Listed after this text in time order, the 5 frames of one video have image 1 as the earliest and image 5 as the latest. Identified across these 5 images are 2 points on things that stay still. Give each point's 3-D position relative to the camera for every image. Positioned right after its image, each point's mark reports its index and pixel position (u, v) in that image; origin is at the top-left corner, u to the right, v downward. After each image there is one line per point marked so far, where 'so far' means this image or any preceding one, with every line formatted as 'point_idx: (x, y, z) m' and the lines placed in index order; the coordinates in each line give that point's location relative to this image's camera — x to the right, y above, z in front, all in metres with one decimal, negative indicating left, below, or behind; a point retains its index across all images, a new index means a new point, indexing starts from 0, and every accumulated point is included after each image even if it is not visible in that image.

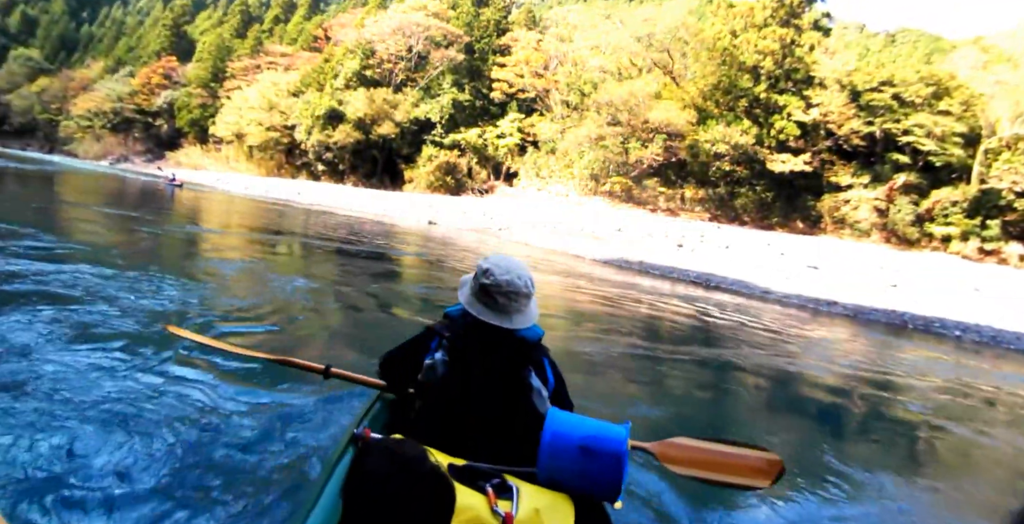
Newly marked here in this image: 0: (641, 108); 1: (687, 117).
0: (+3.7, +4.4, +18.0) m
1: (+5.0, +4.1, +17.9) m
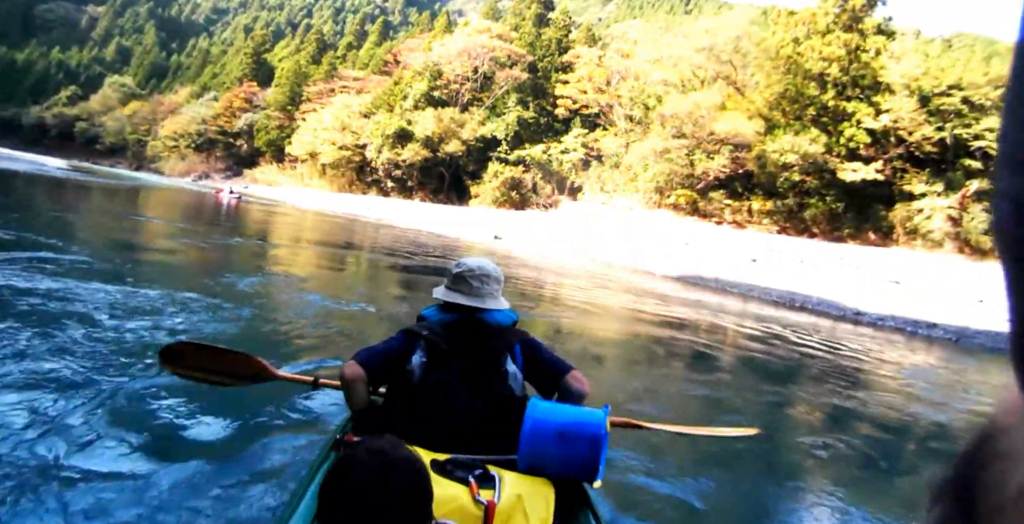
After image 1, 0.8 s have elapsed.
0: (+5.5, +4.0, +18.0) m
1: (+6.8, +3.7, +17.8) m
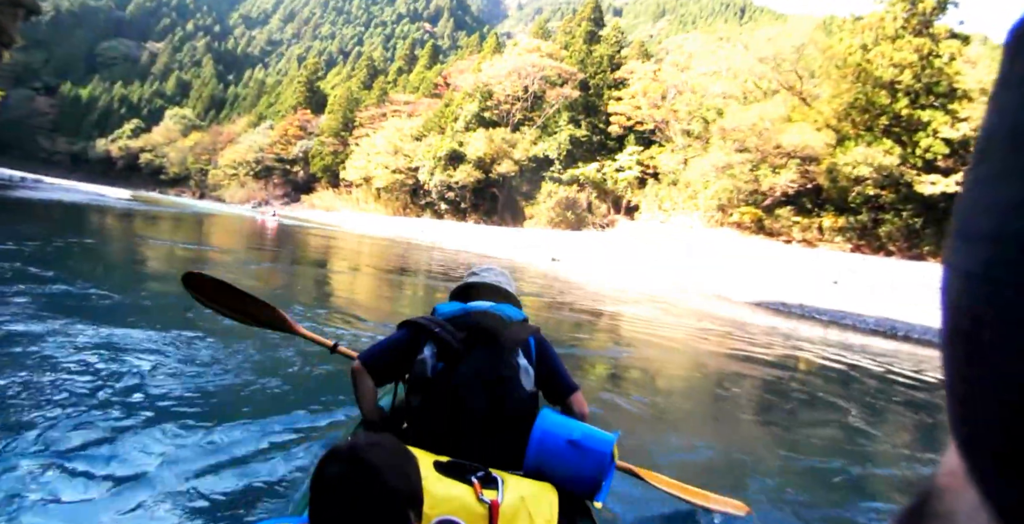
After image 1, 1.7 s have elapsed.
0: (+7.0, +3.4, +17.1) m
1: (+8.3, +3.2, +16.9) m
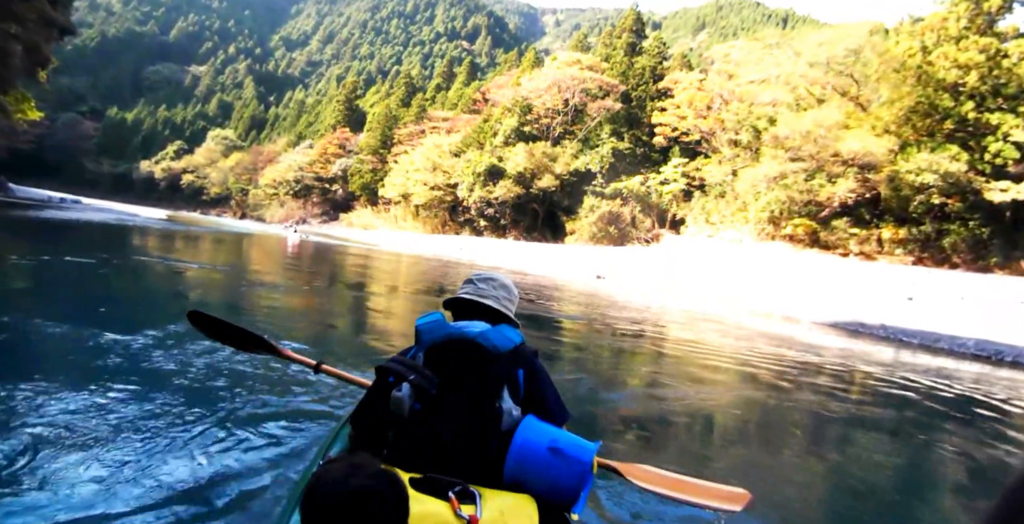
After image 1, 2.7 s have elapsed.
0: (+8.1, +3.1, +16.2) m
1: (+9.3, +2.8, +15.9) m
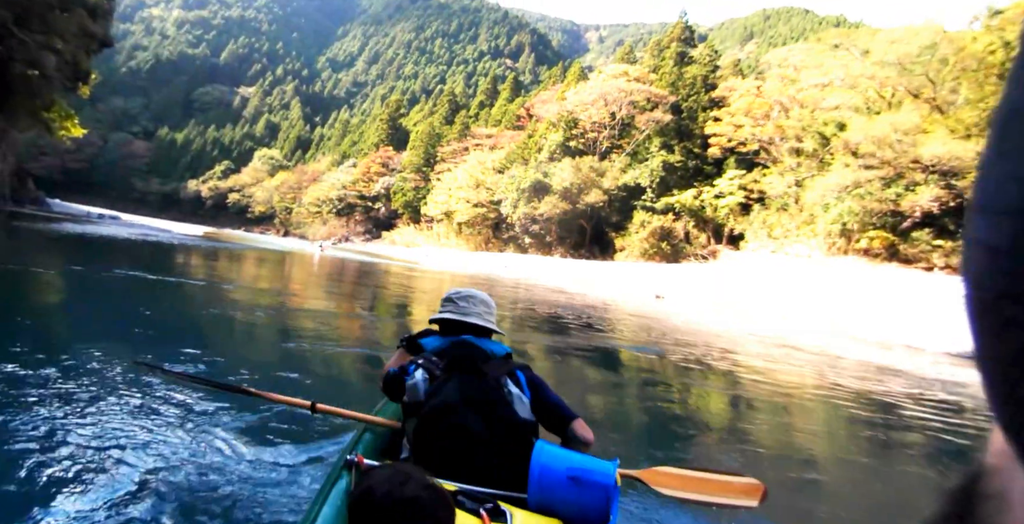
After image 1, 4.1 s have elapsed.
0: (+9.2, +2.7, +14.9) m
1: (+10.5, +2.5, +14.5) m
